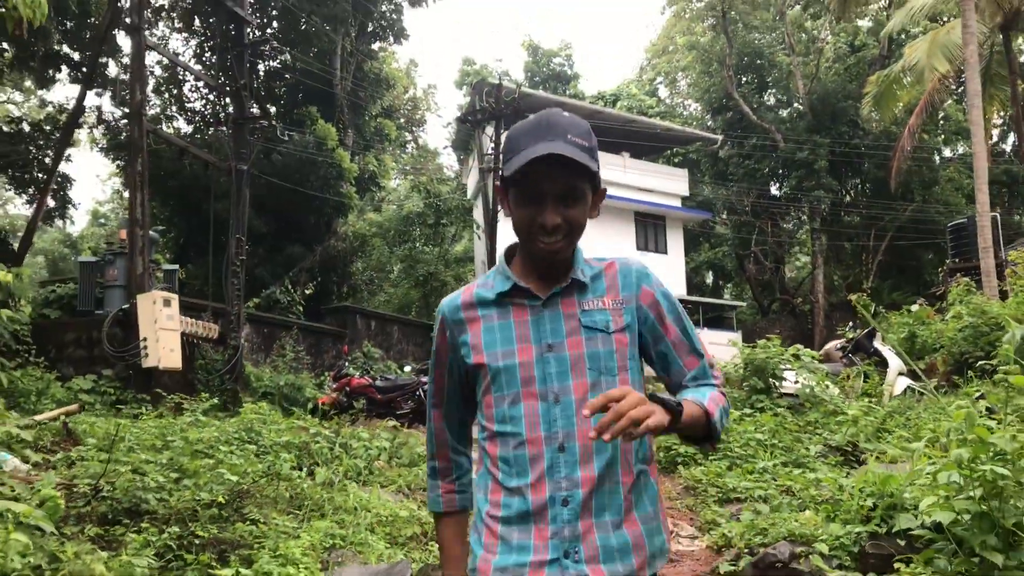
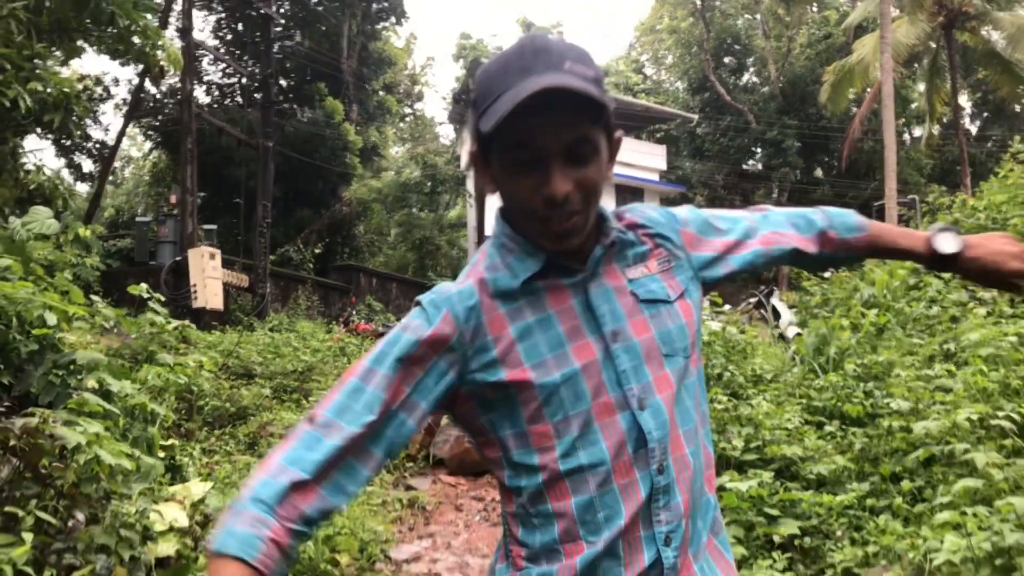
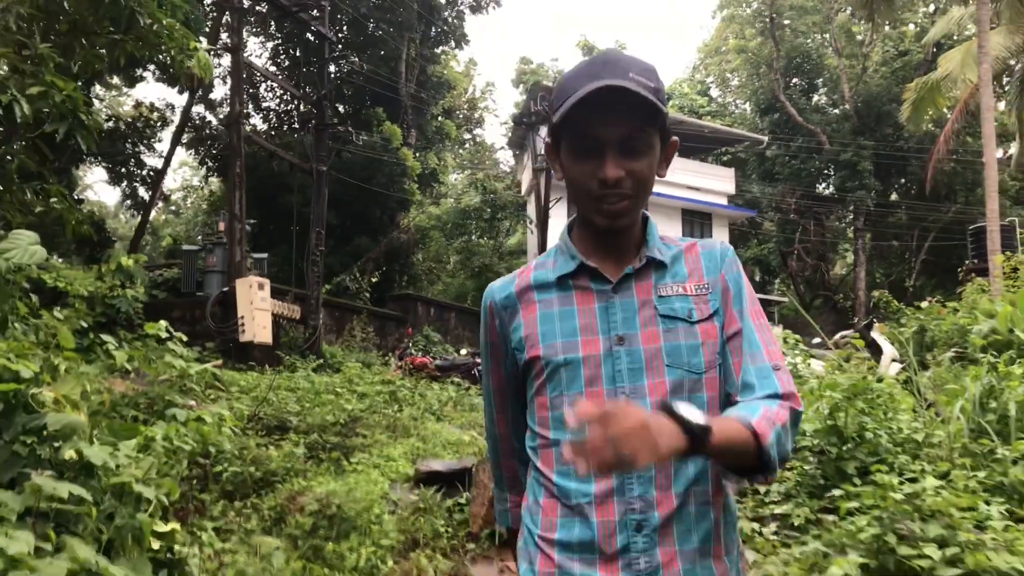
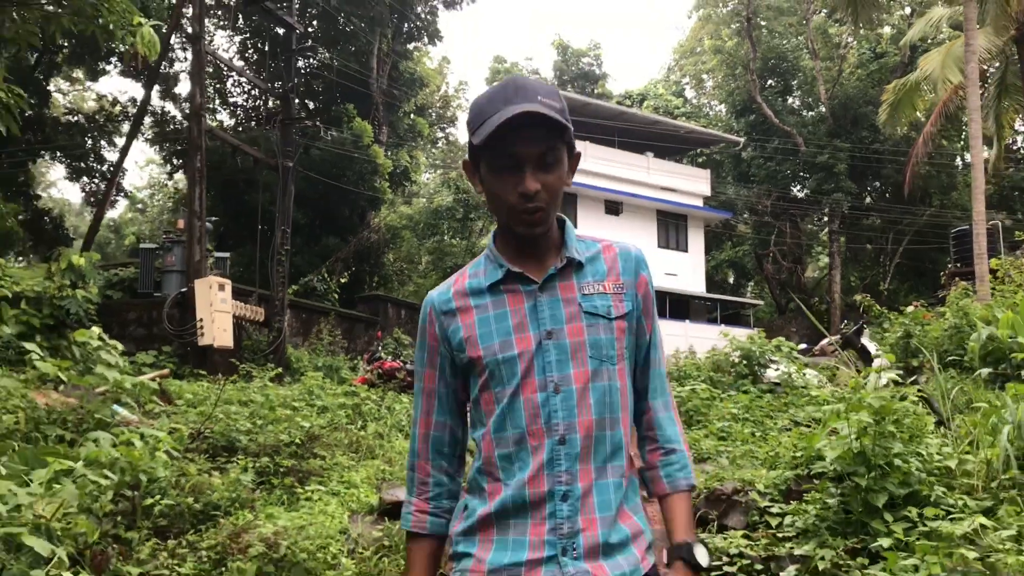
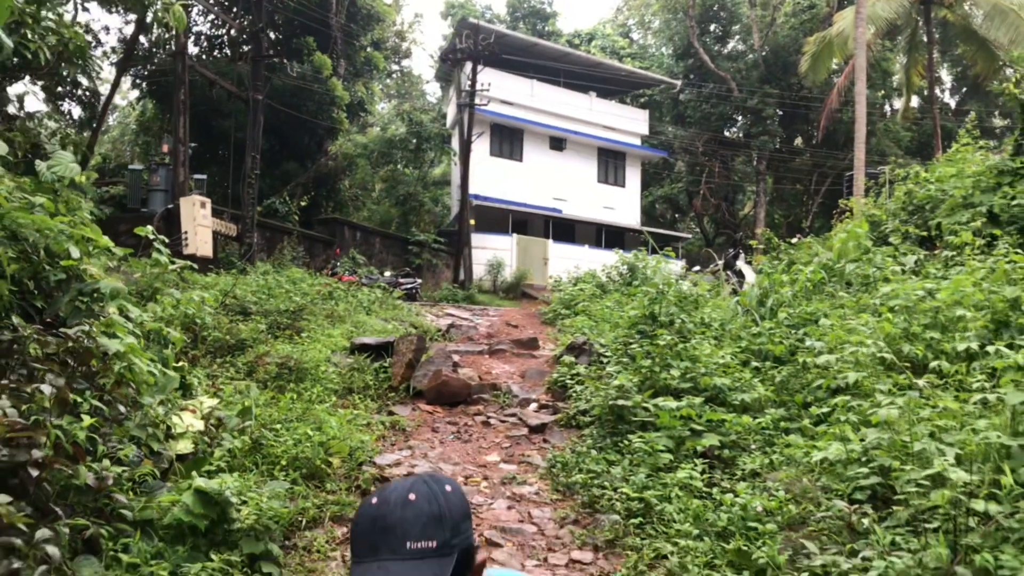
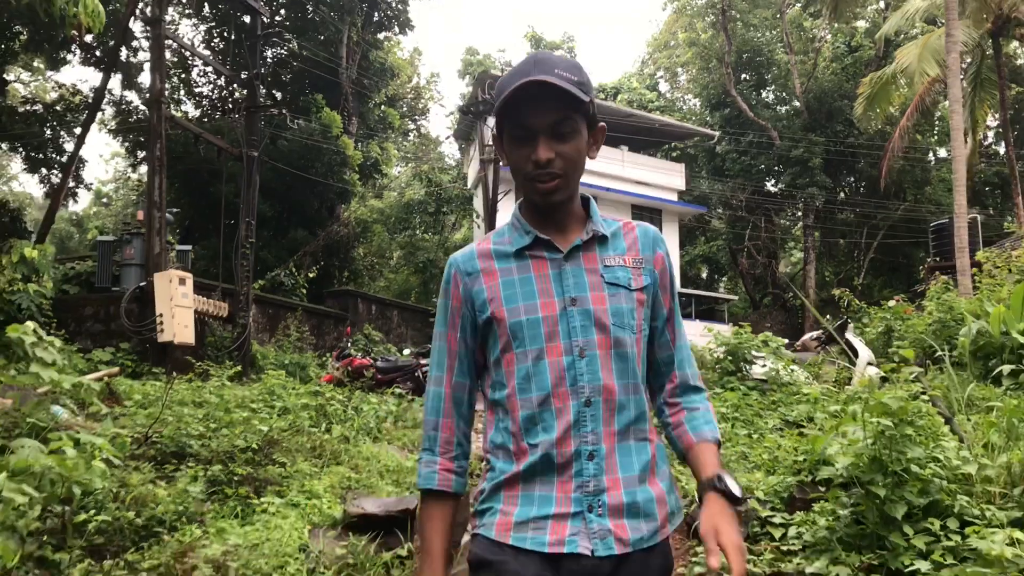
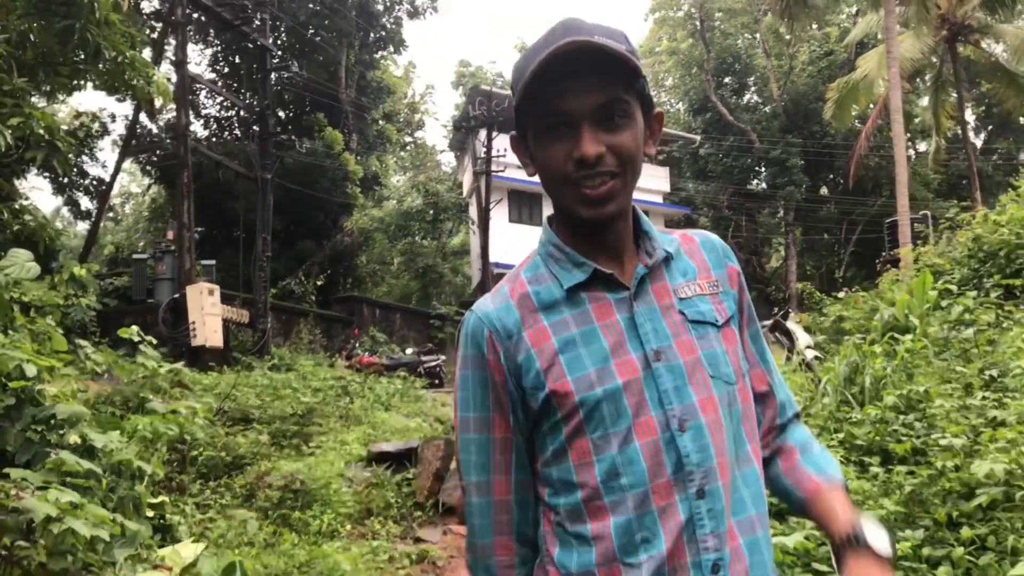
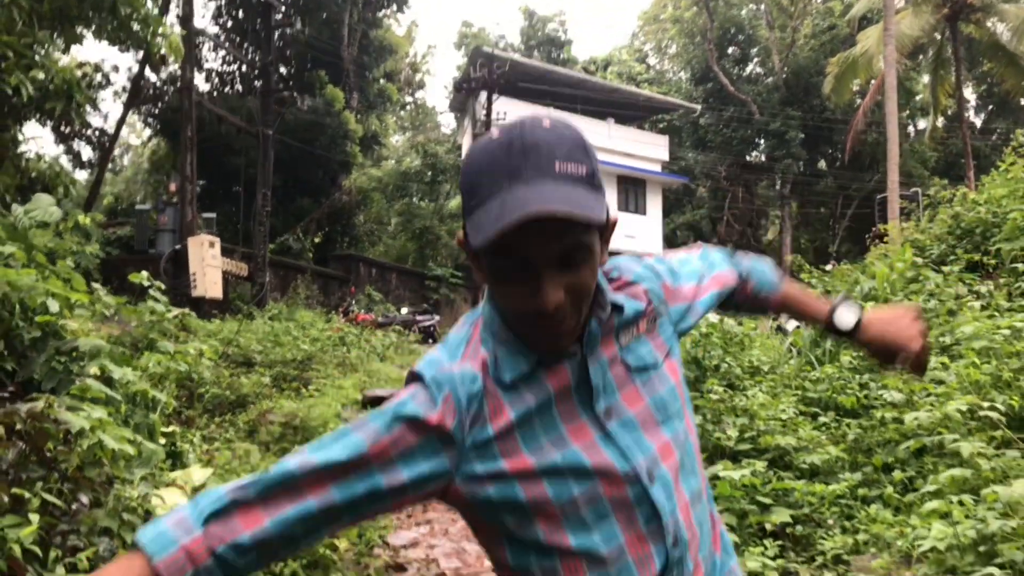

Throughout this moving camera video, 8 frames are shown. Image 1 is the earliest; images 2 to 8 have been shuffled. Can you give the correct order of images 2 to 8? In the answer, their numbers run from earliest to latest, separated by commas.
6, 4, 3, 7, 2, 8, 5
